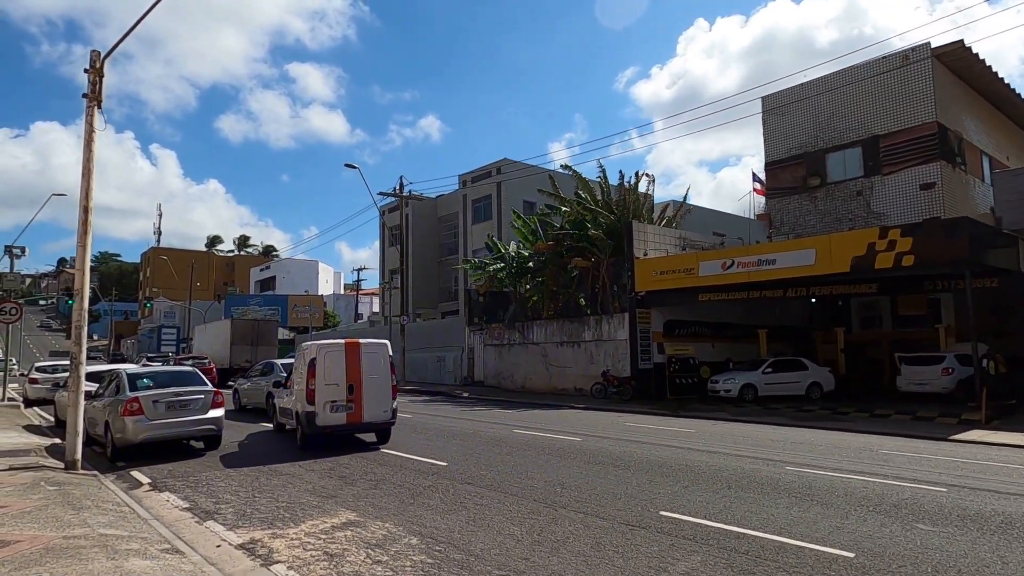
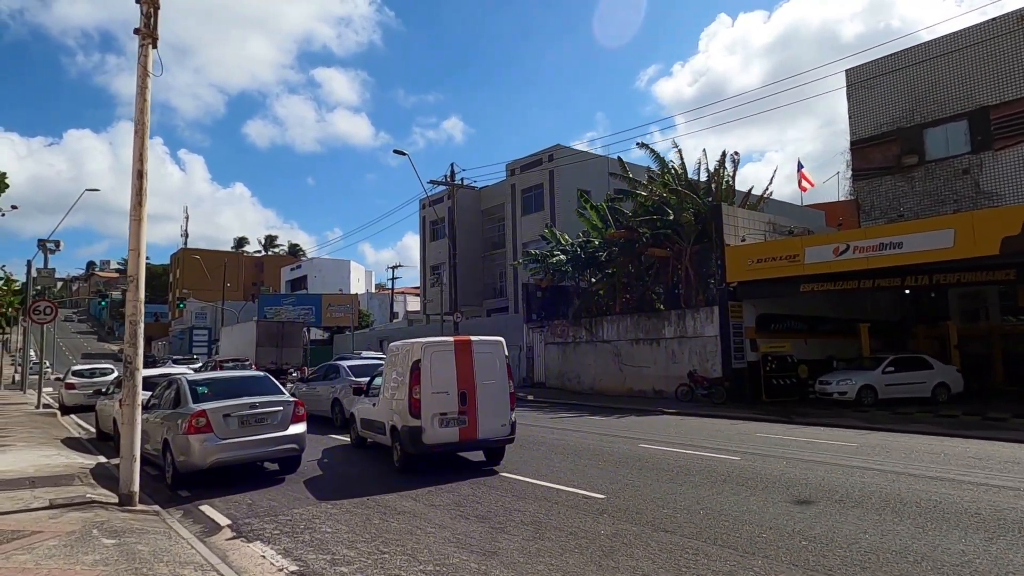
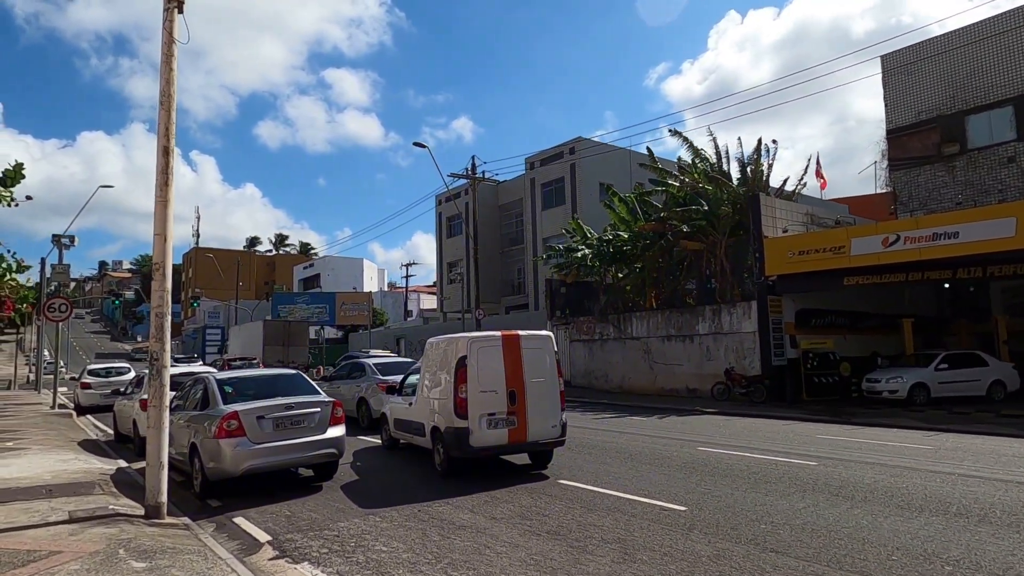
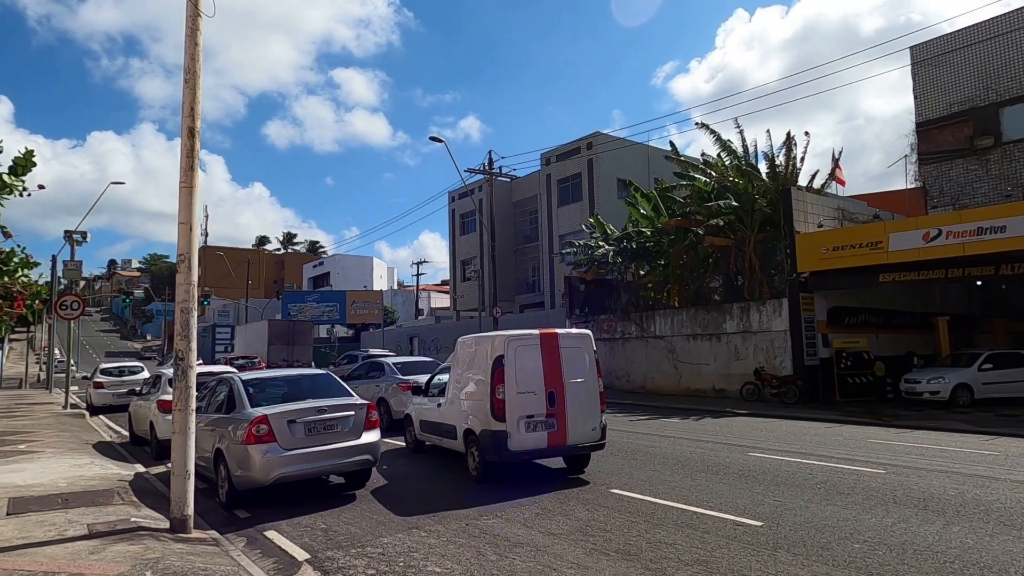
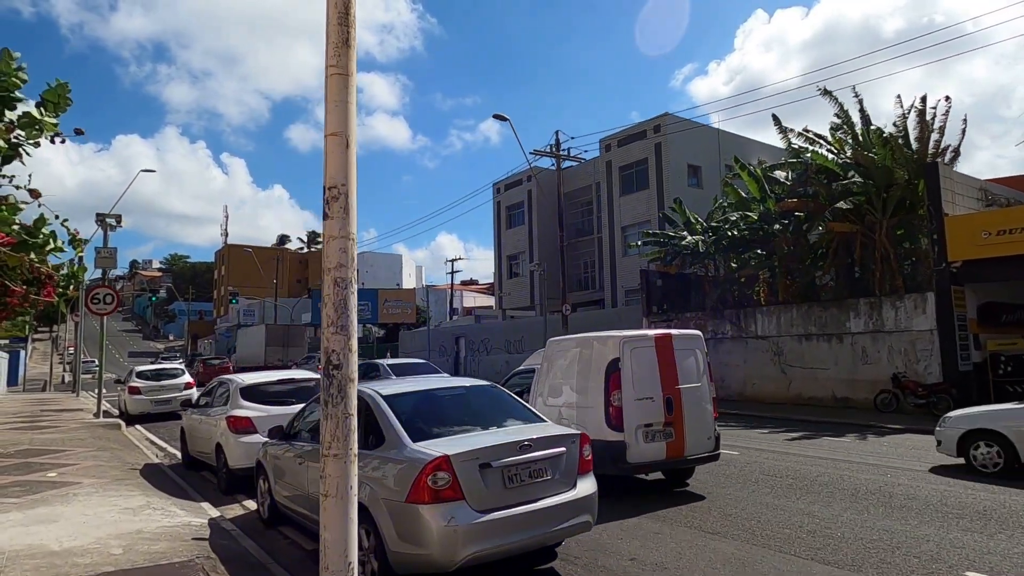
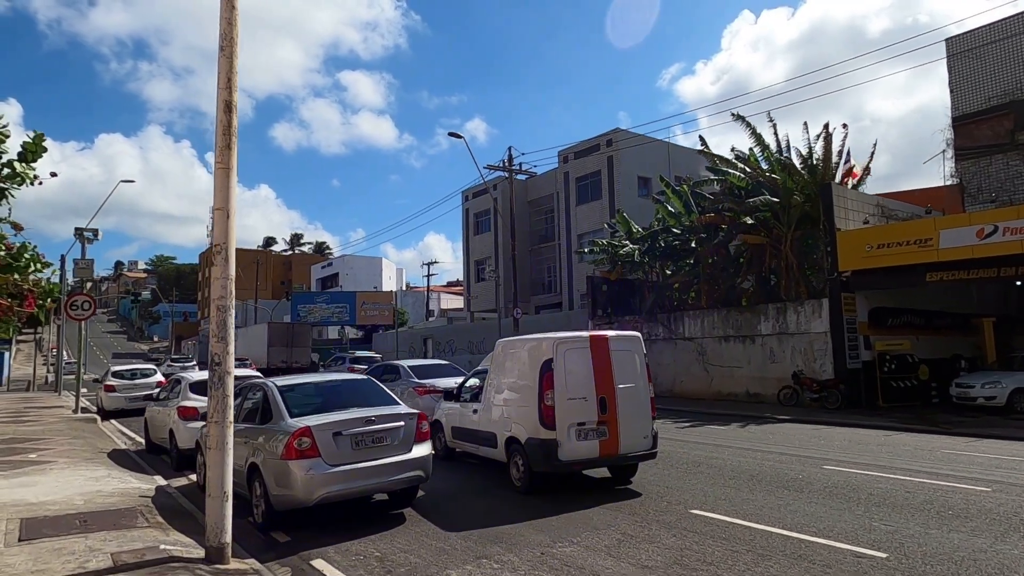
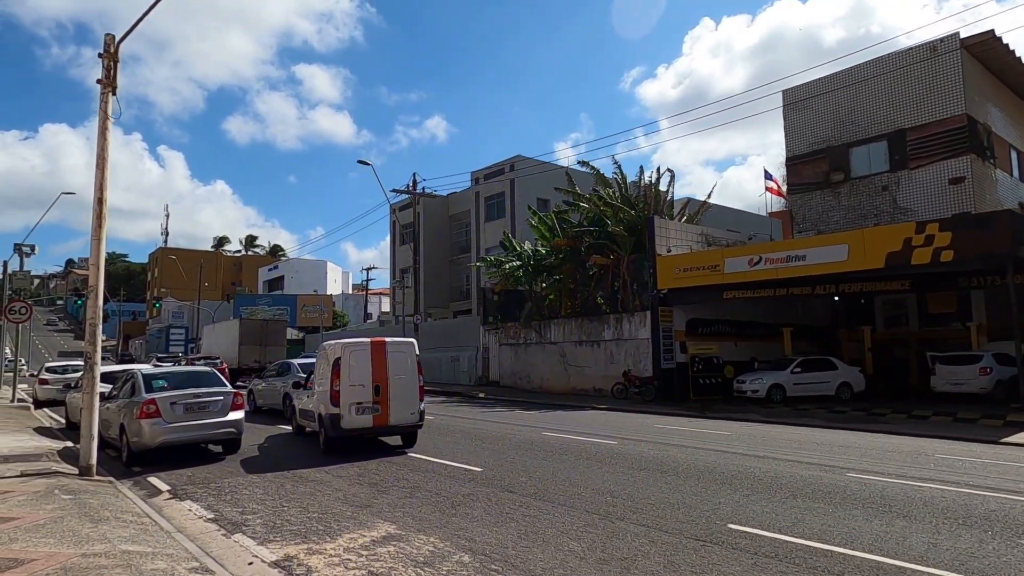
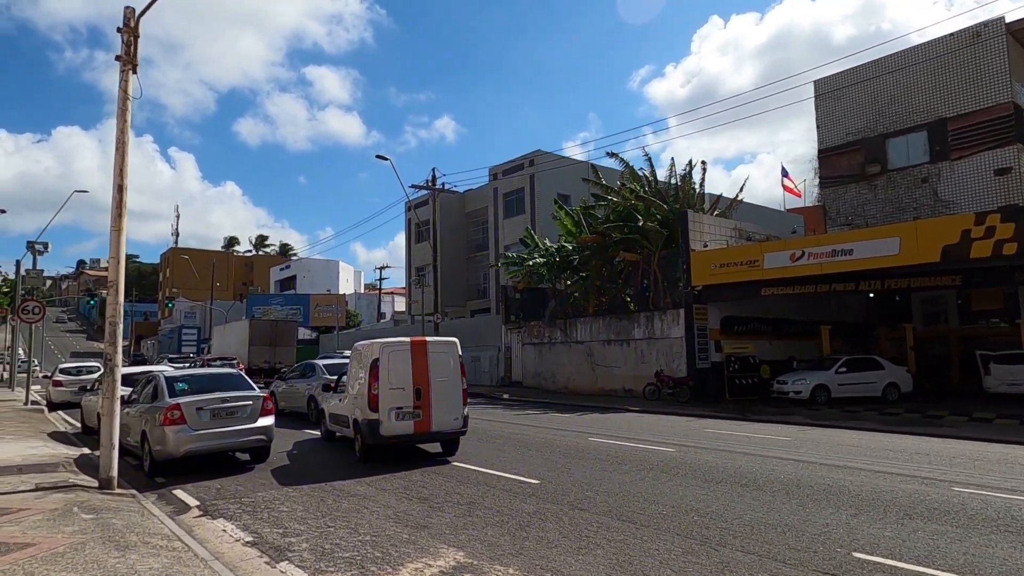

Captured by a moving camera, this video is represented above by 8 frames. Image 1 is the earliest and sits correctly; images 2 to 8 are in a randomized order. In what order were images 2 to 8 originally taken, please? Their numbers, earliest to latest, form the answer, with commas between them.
7, 8, 2, 3, 4, 6, 5
